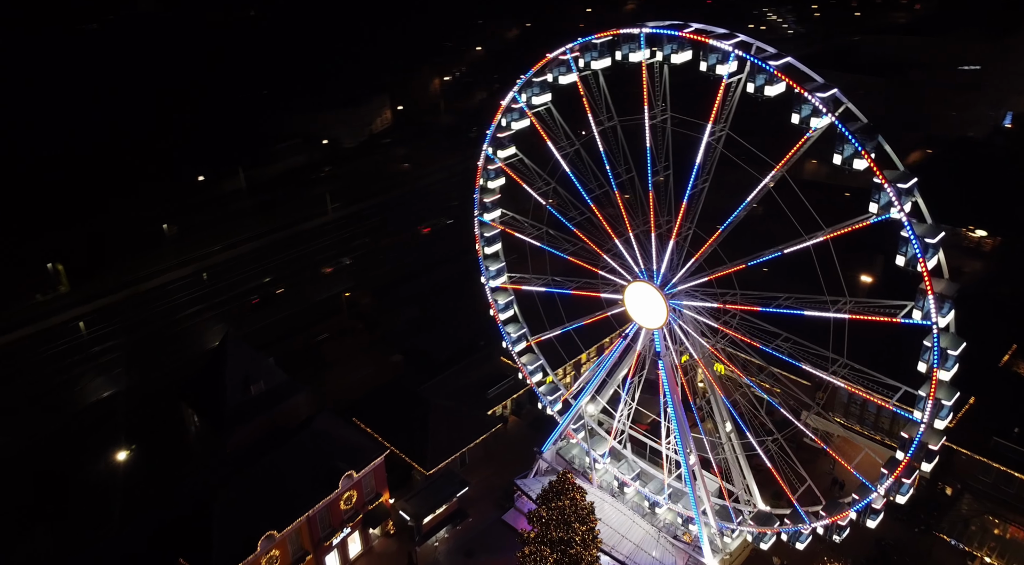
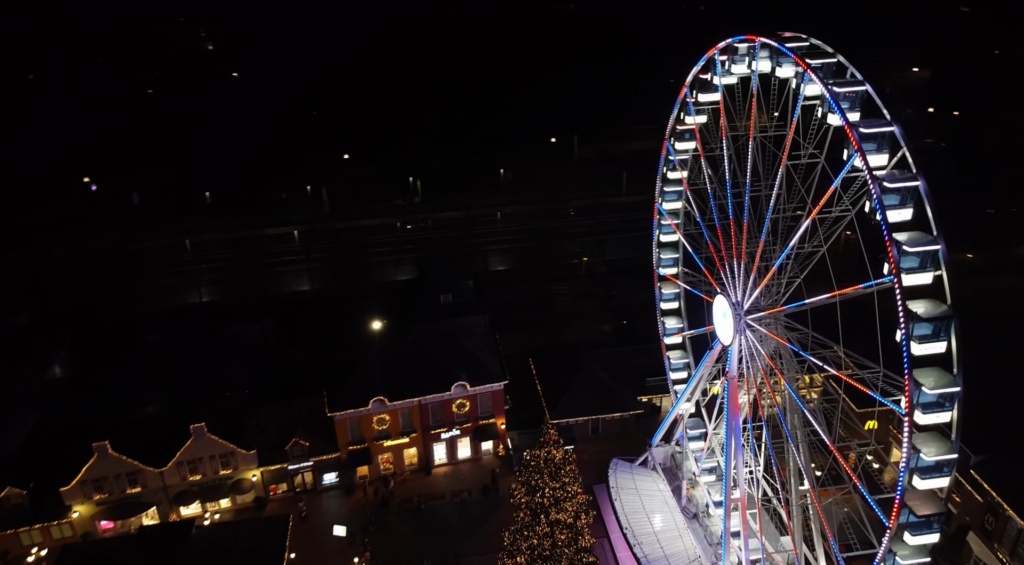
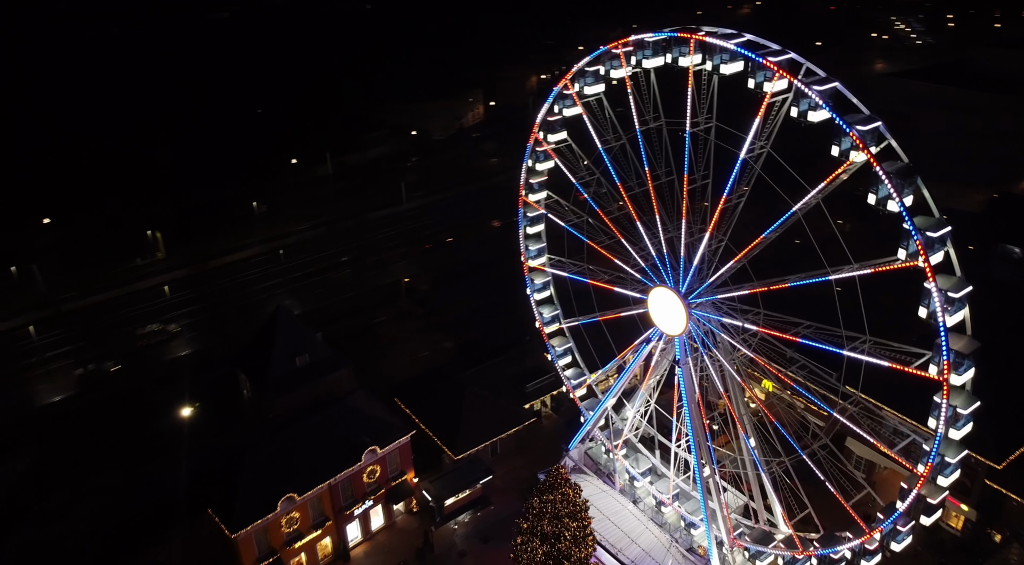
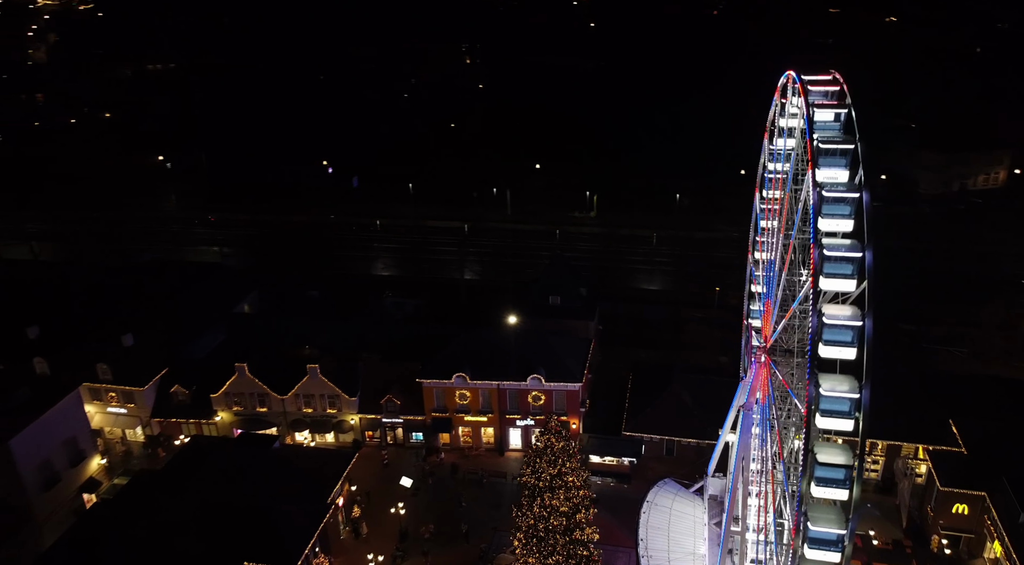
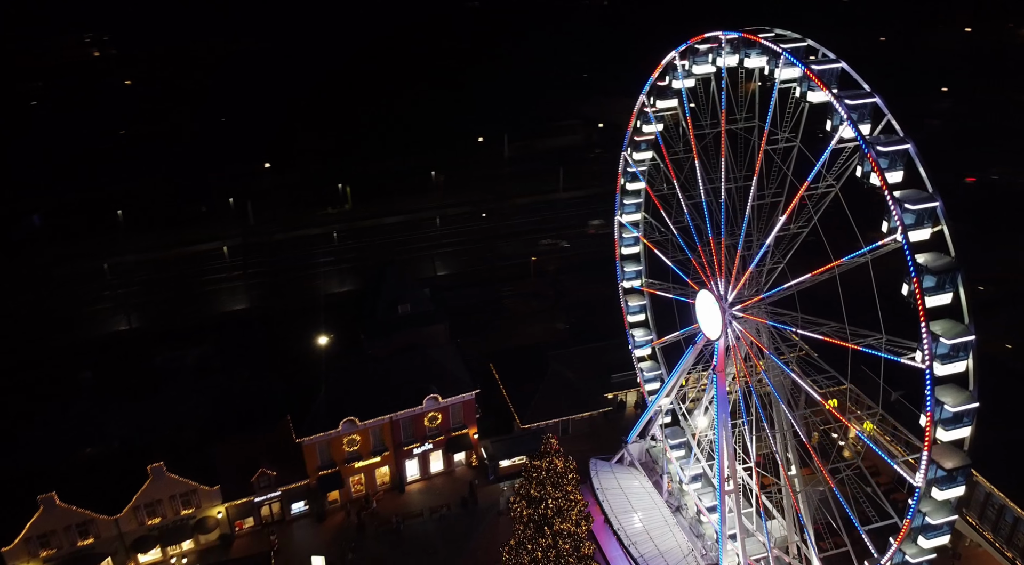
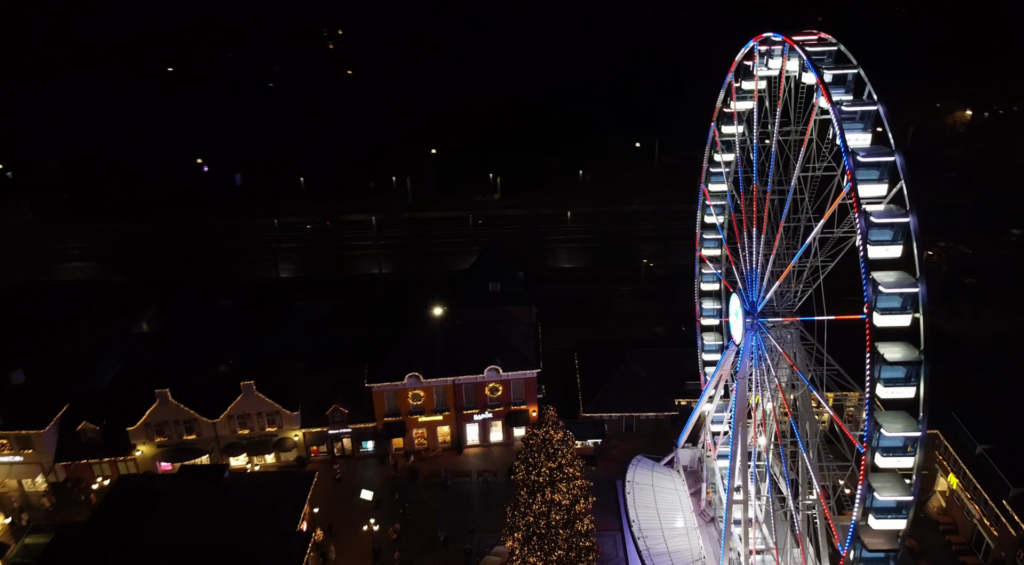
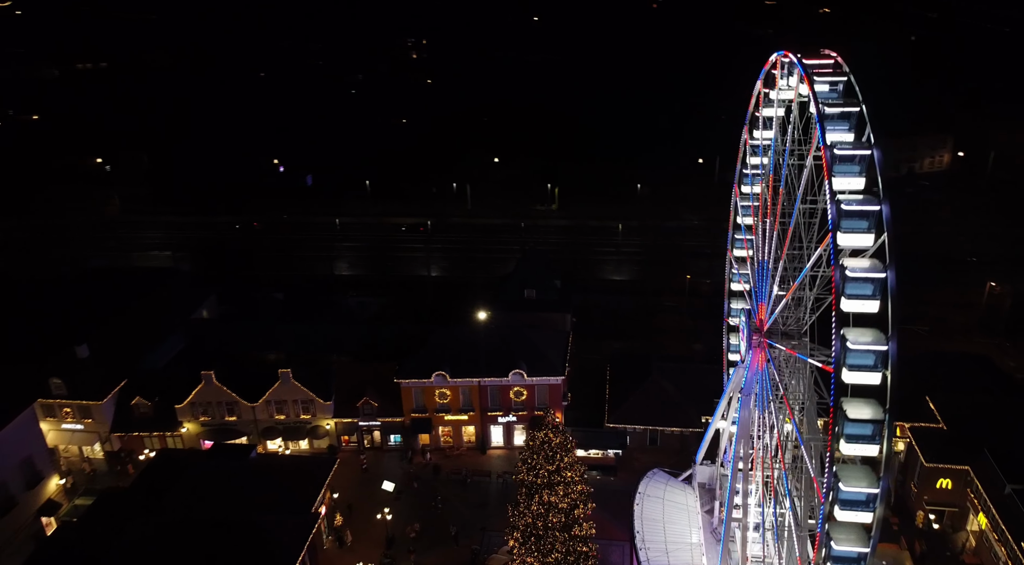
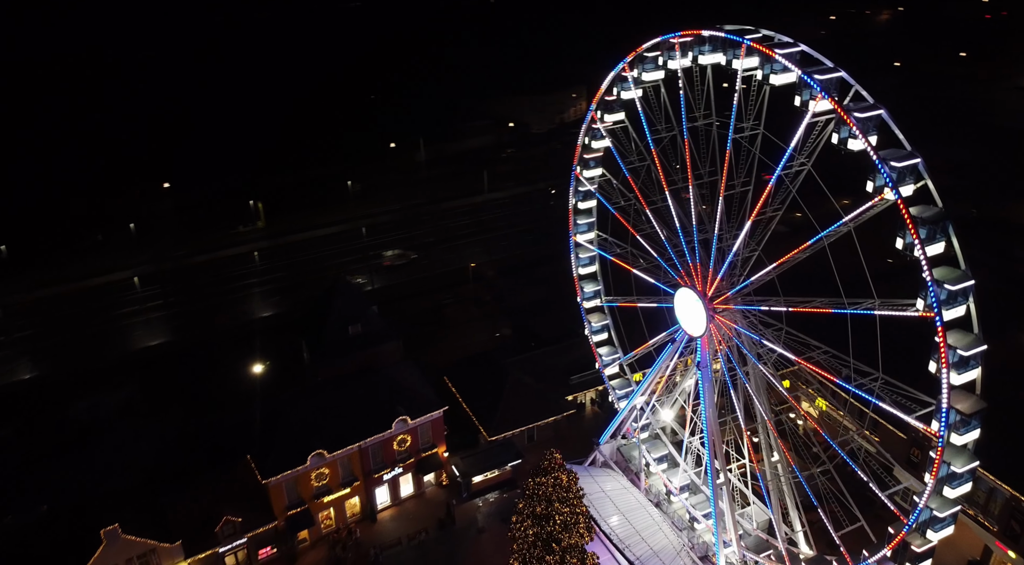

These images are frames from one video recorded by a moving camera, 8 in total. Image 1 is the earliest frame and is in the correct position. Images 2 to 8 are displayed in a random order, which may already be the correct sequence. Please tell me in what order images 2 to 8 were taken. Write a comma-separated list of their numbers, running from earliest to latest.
3, 8, 5, 2, 6, 7, 4
